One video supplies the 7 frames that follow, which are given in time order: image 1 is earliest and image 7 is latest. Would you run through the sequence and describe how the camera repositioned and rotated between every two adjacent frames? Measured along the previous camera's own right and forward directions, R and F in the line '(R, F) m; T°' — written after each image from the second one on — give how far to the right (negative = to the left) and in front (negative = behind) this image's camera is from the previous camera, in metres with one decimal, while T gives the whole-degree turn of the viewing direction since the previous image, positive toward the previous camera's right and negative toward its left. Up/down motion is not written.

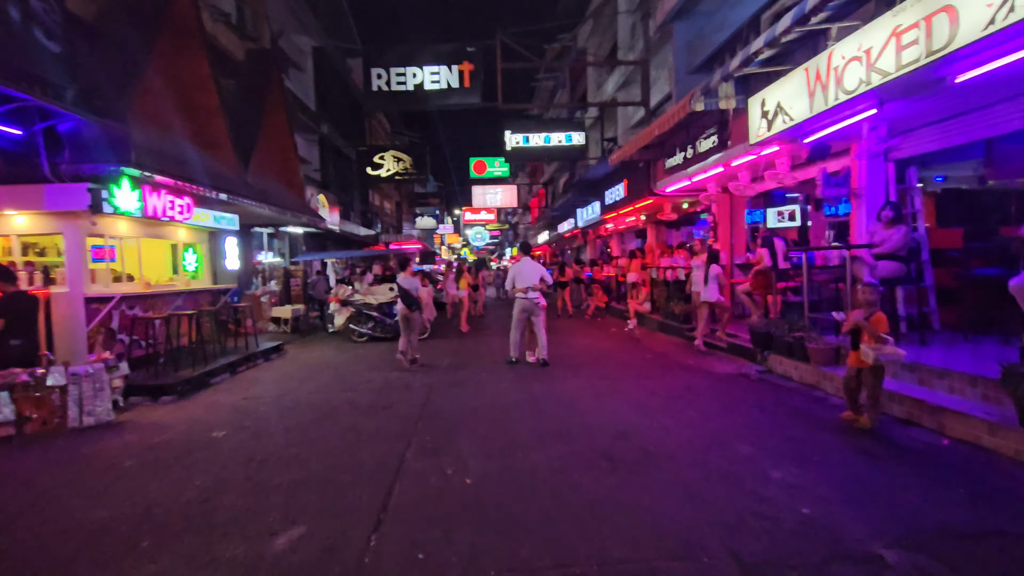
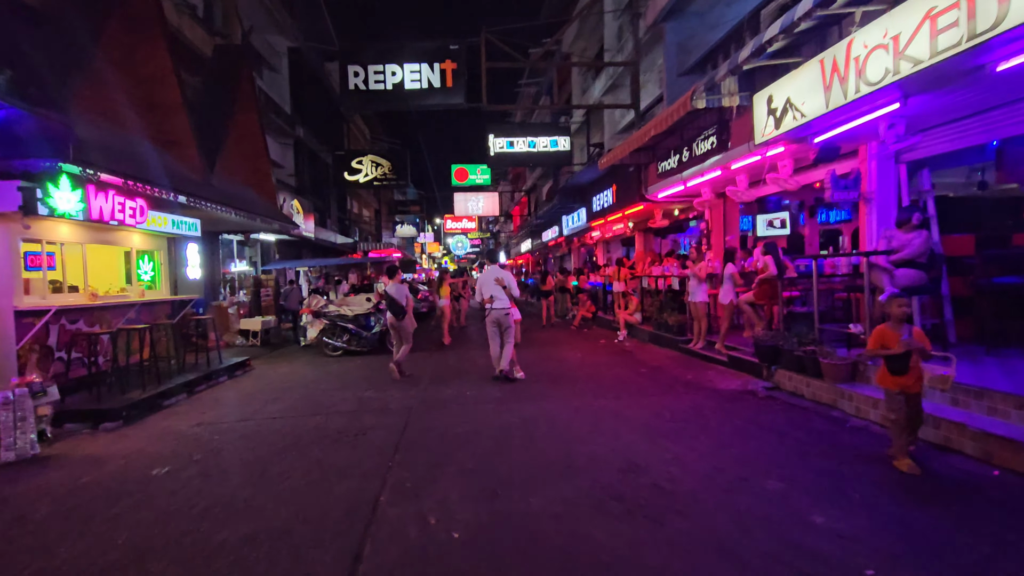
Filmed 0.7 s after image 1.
(-0.1, +0.7) m; +2°
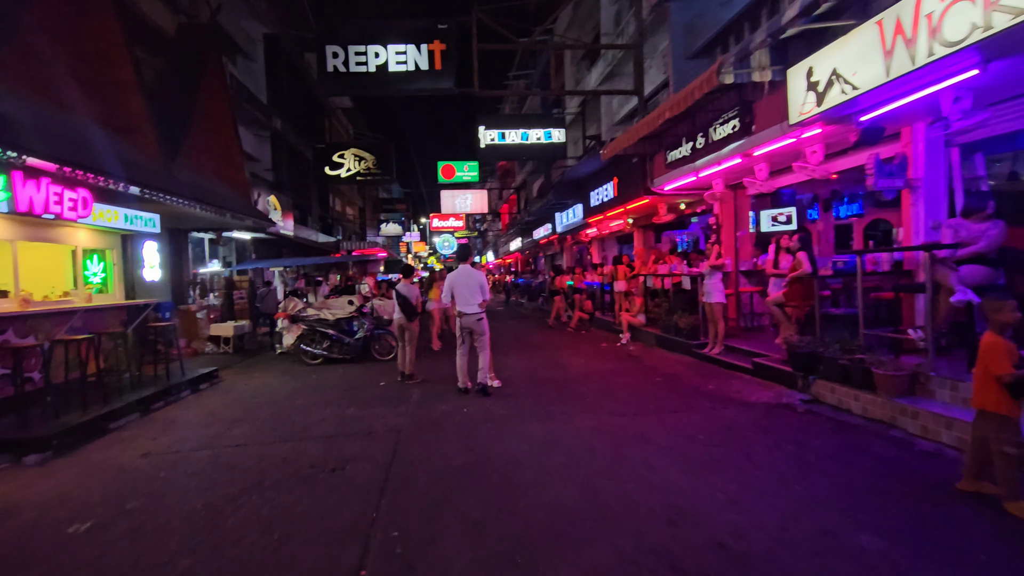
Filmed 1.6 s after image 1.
(-0.2, +1.0) m; +2°
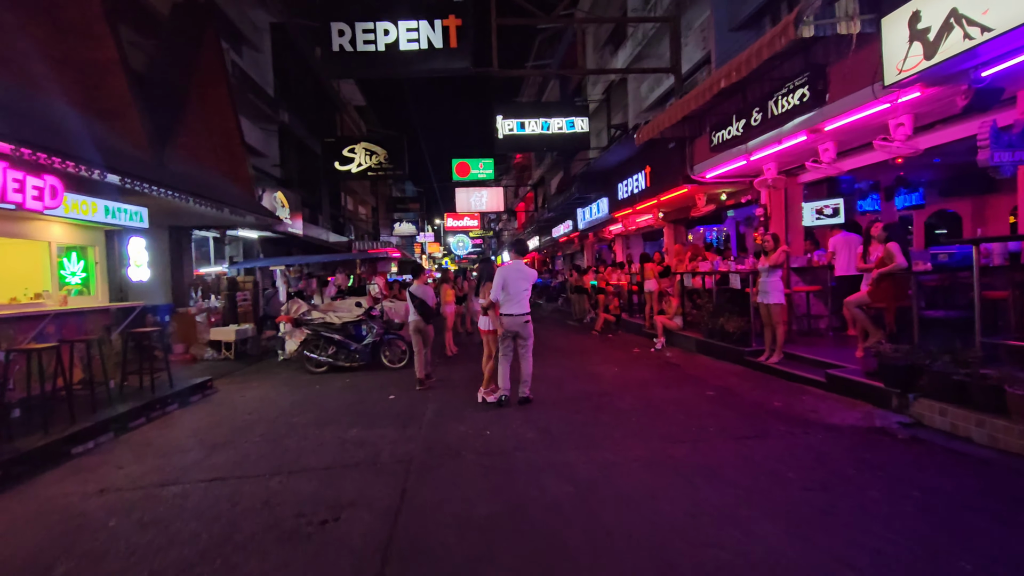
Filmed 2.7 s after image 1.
(-0.2, +1.1) m; -2°
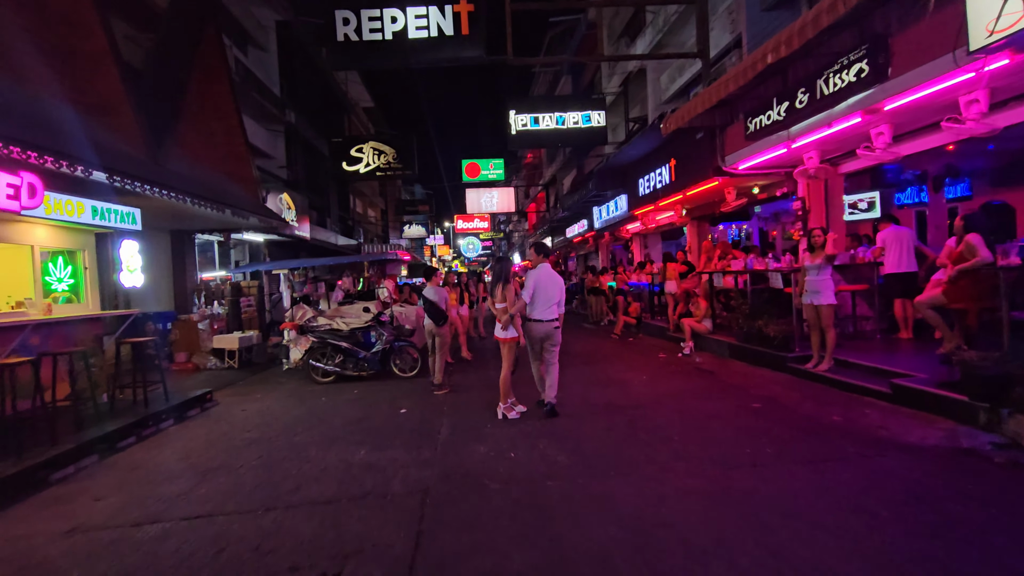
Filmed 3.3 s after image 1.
(-0.2, +0.7) m; -1°
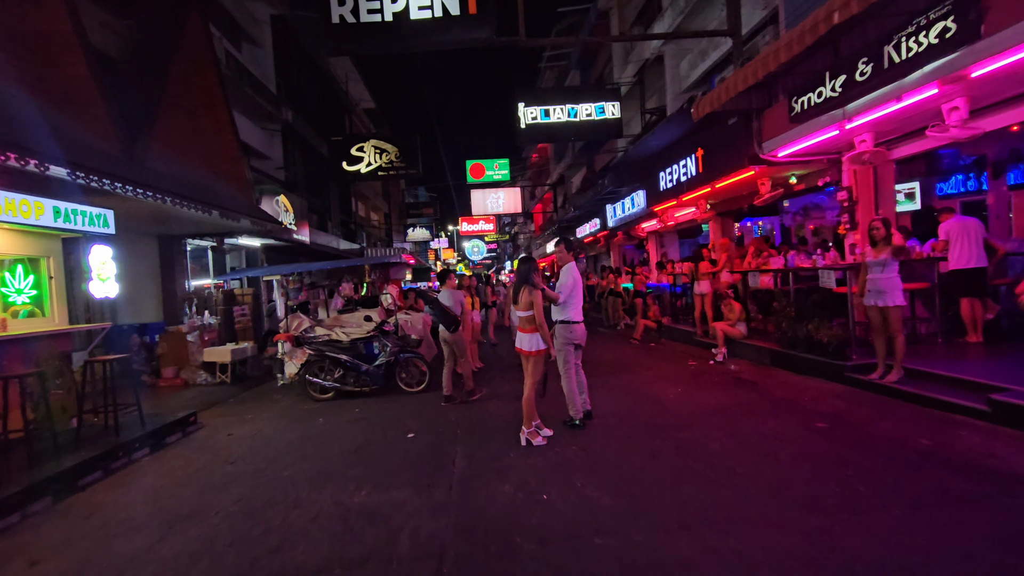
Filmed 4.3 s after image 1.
(-0.2, +0.9) m; 0°
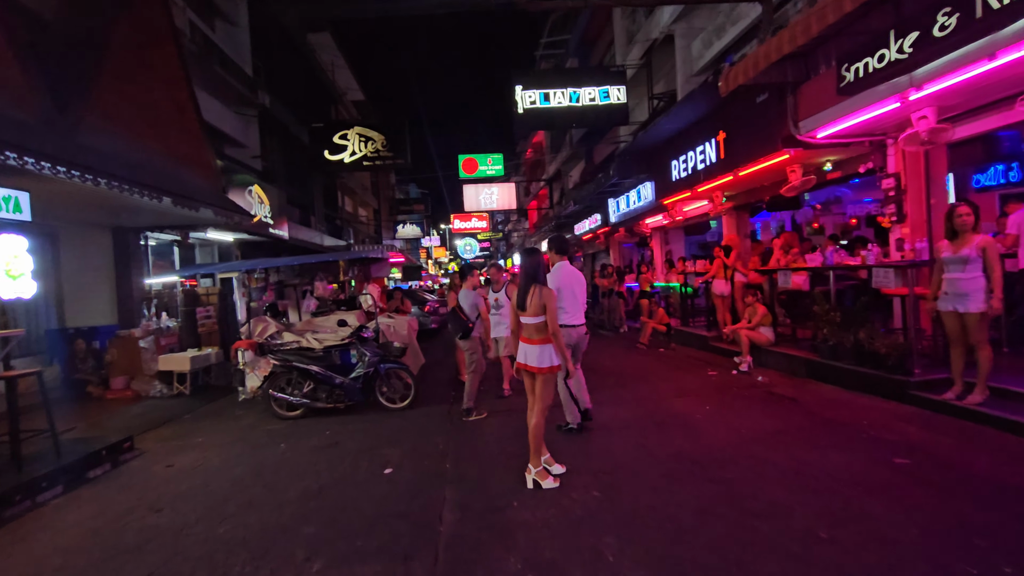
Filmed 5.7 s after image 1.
(-0.1, +1.2) m; +1°
